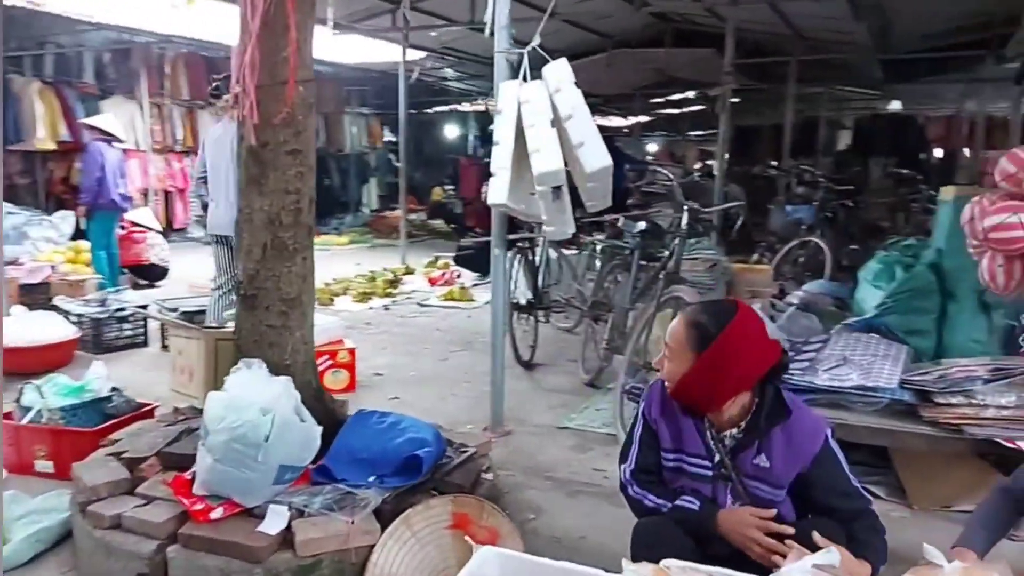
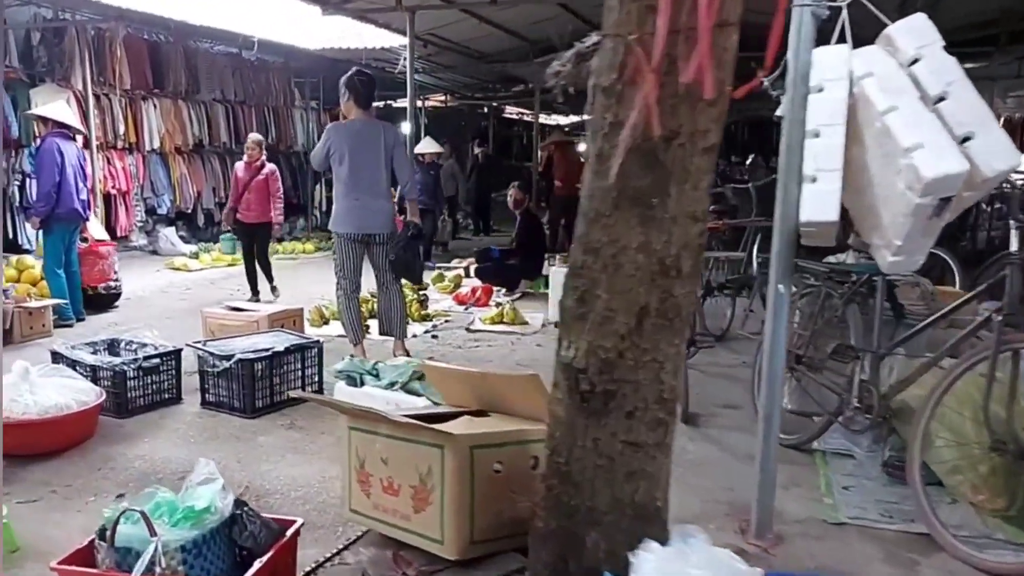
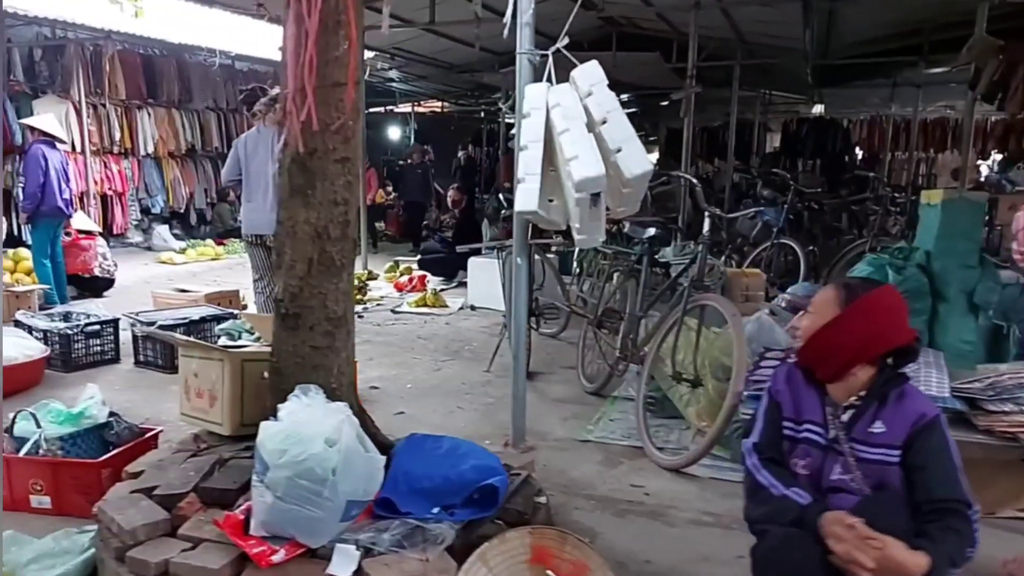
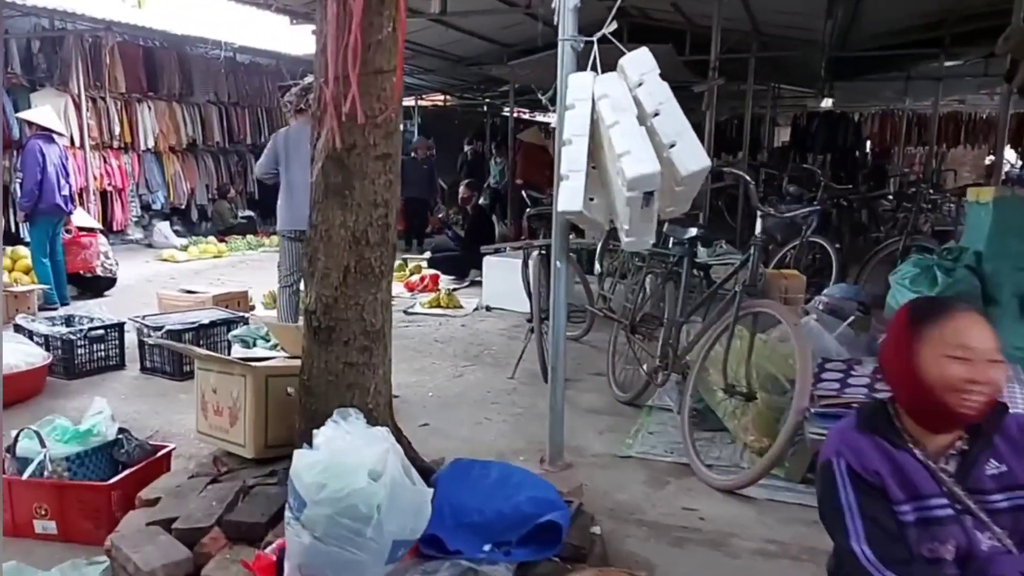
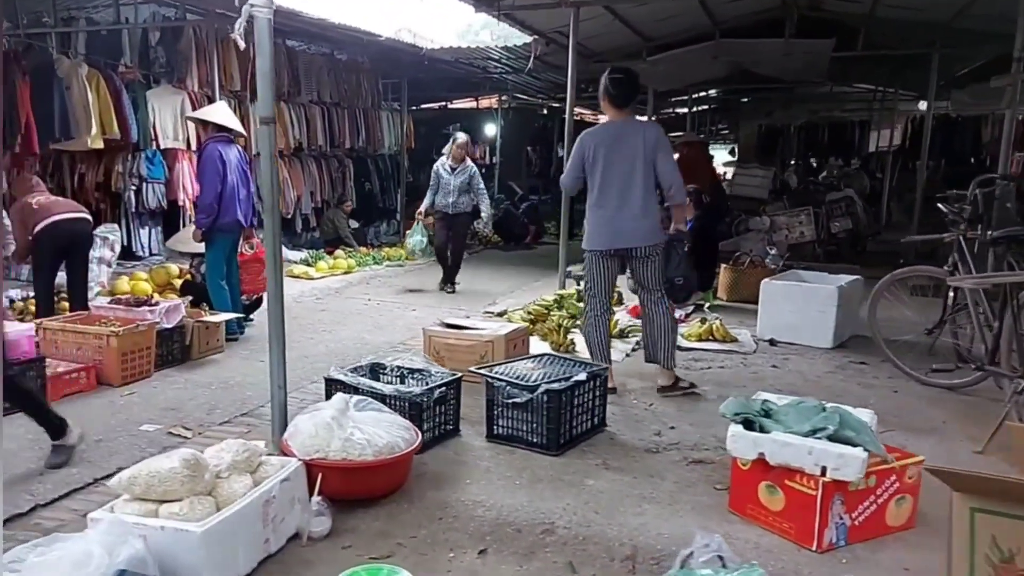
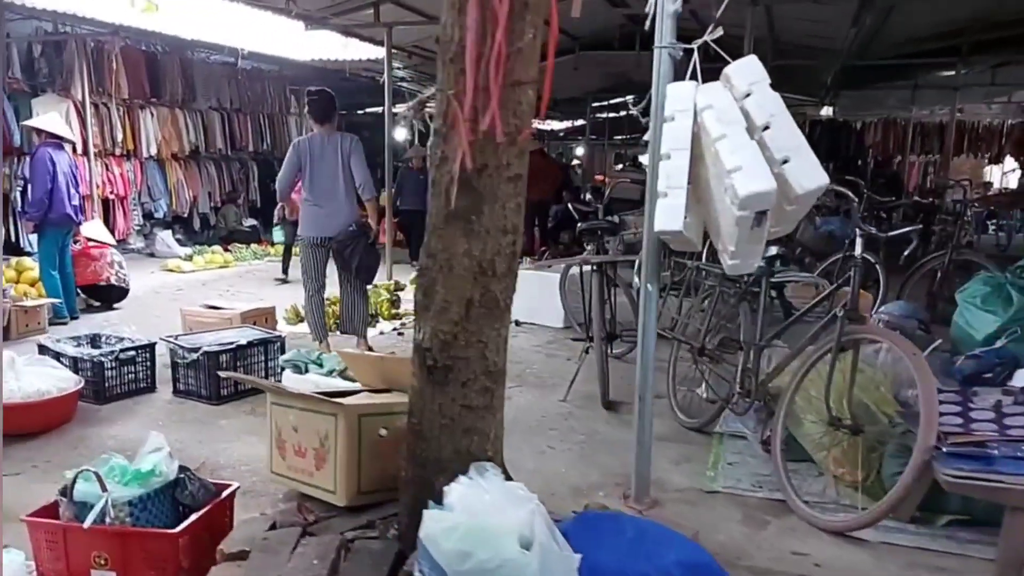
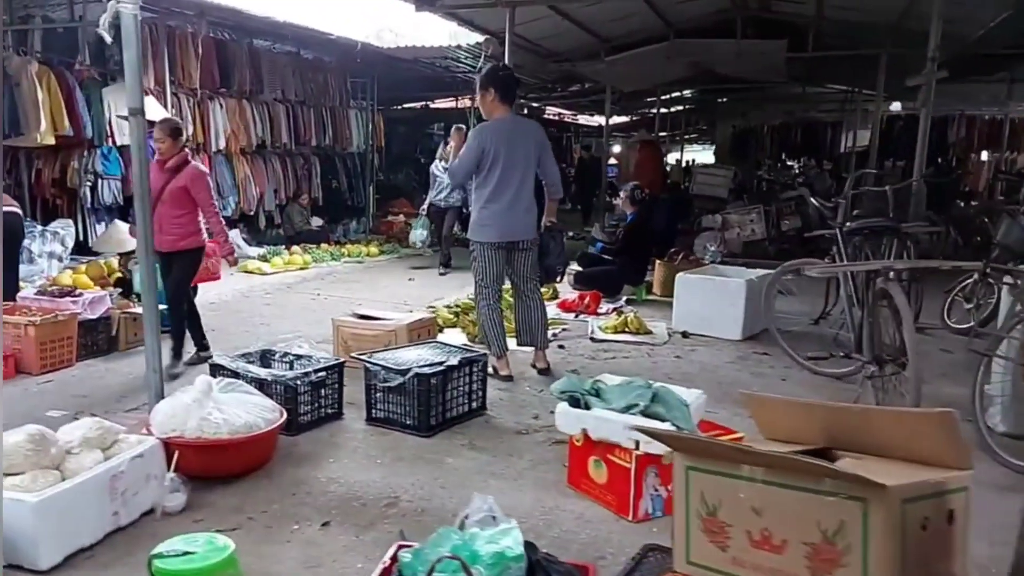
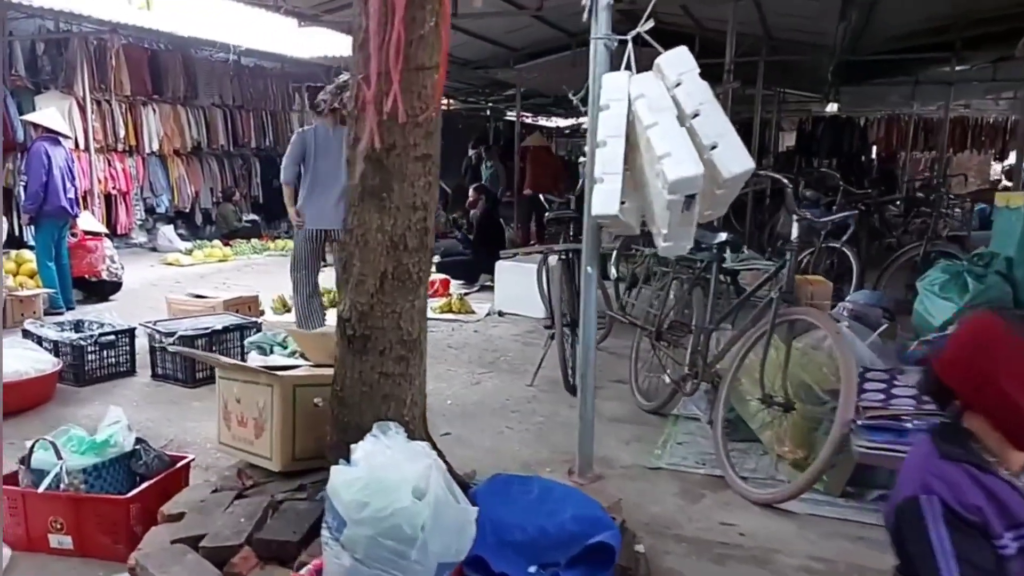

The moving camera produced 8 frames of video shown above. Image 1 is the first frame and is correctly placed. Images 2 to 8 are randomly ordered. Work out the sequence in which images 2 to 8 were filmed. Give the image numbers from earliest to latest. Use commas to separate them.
3, 4, 8, 6, 2, 7, 5
